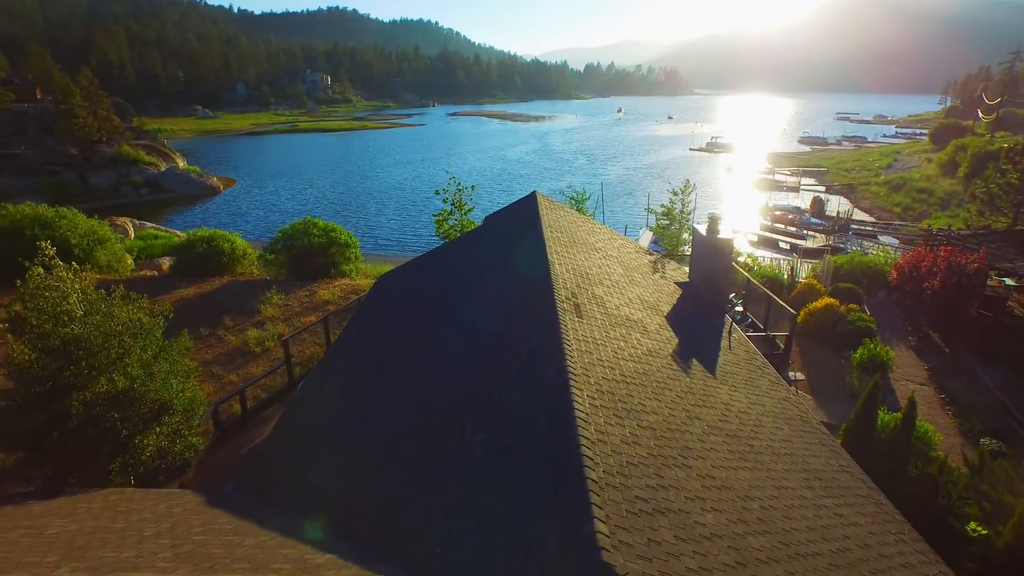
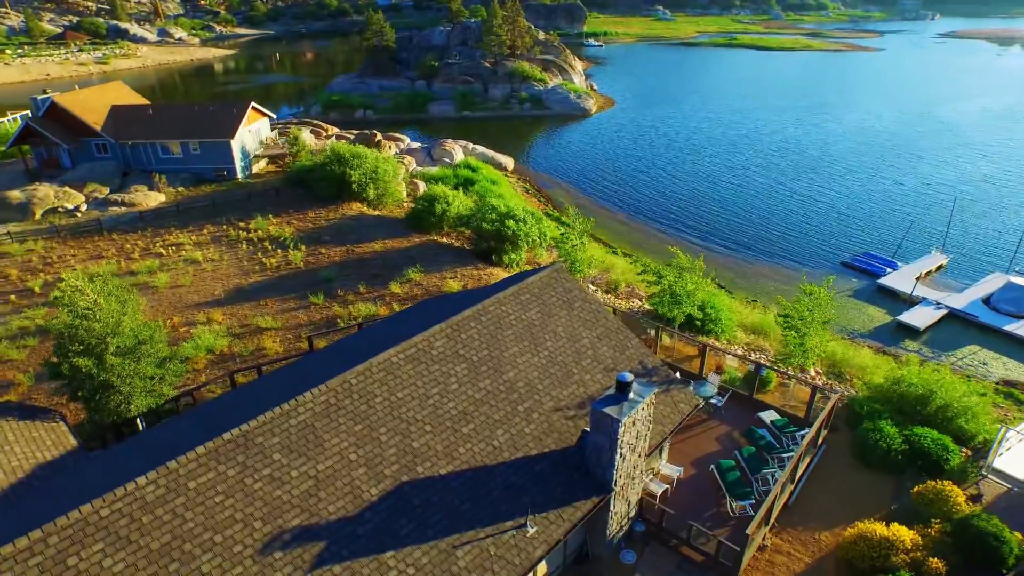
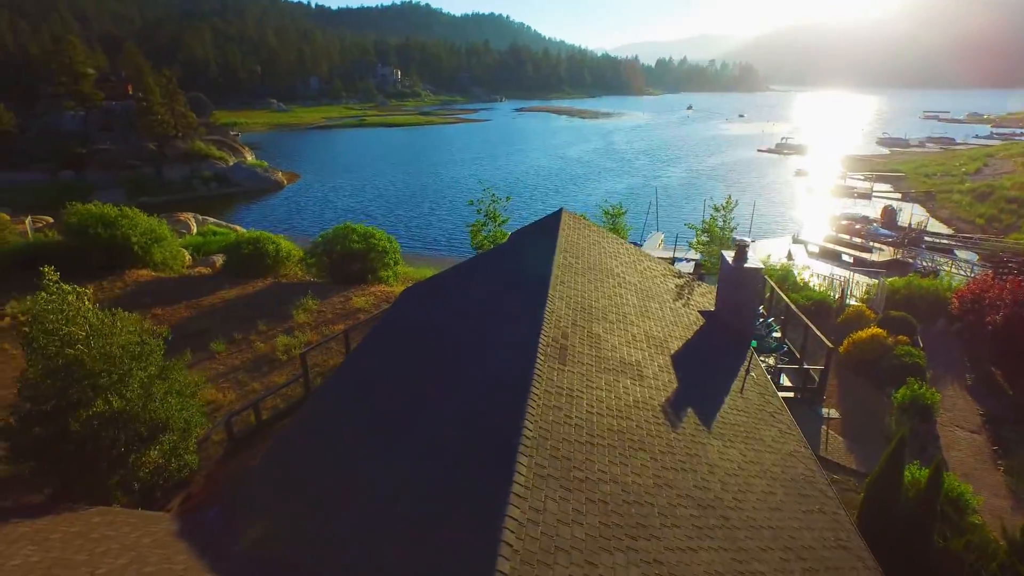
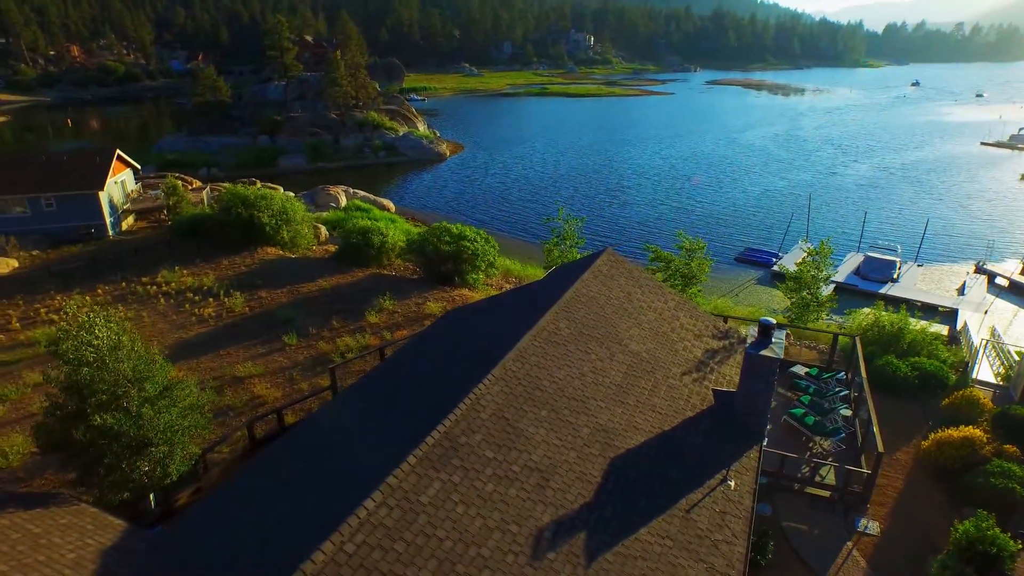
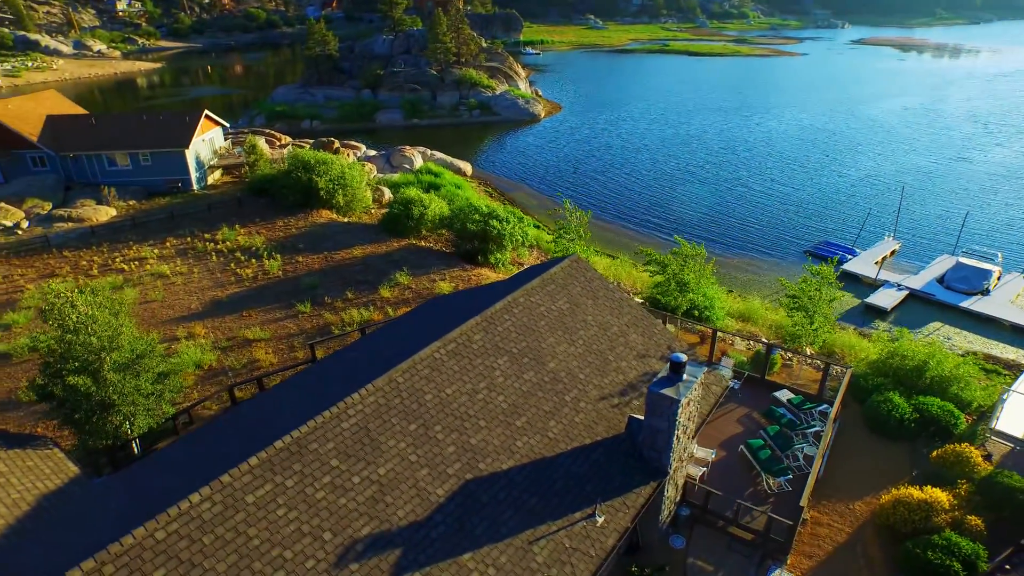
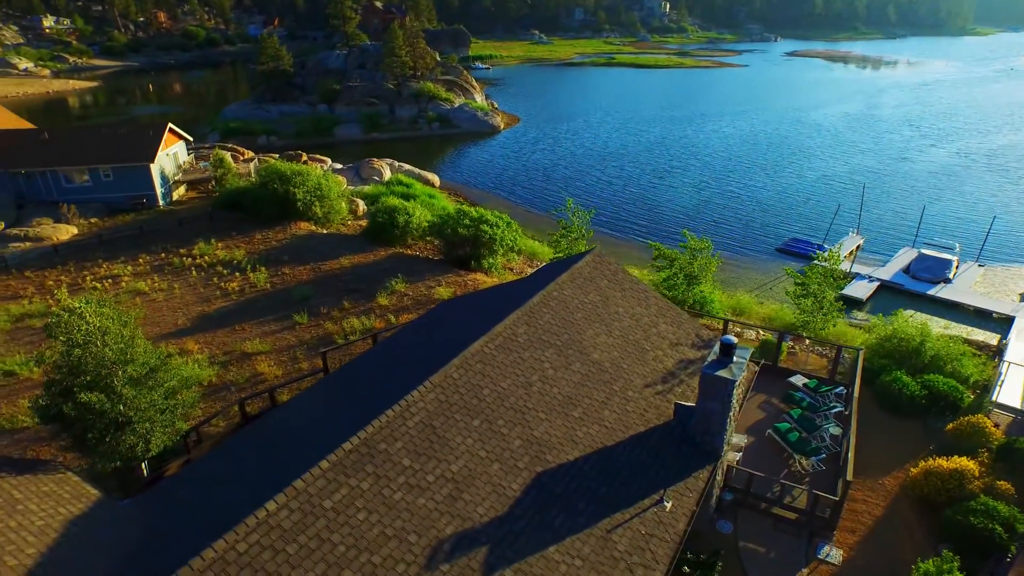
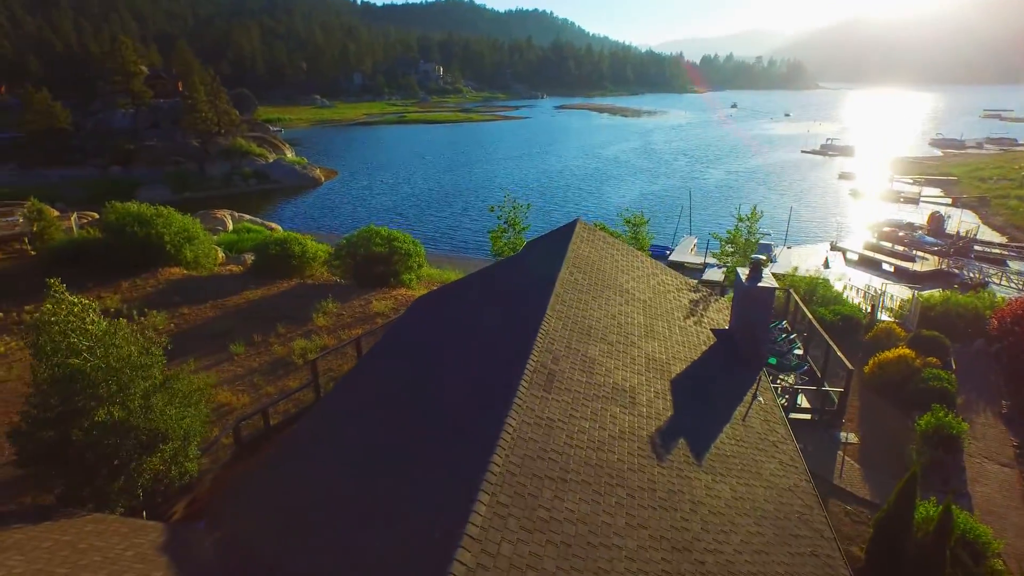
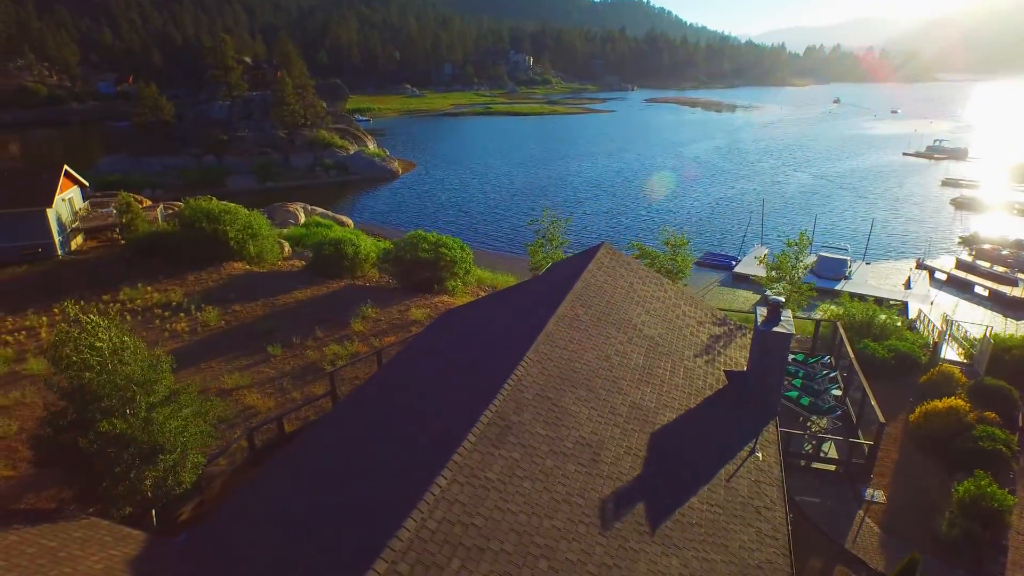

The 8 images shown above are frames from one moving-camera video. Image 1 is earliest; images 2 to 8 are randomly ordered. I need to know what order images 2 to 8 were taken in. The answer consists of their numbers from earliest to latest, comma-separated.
3, 7, 8, 4, 6, 5, 2
